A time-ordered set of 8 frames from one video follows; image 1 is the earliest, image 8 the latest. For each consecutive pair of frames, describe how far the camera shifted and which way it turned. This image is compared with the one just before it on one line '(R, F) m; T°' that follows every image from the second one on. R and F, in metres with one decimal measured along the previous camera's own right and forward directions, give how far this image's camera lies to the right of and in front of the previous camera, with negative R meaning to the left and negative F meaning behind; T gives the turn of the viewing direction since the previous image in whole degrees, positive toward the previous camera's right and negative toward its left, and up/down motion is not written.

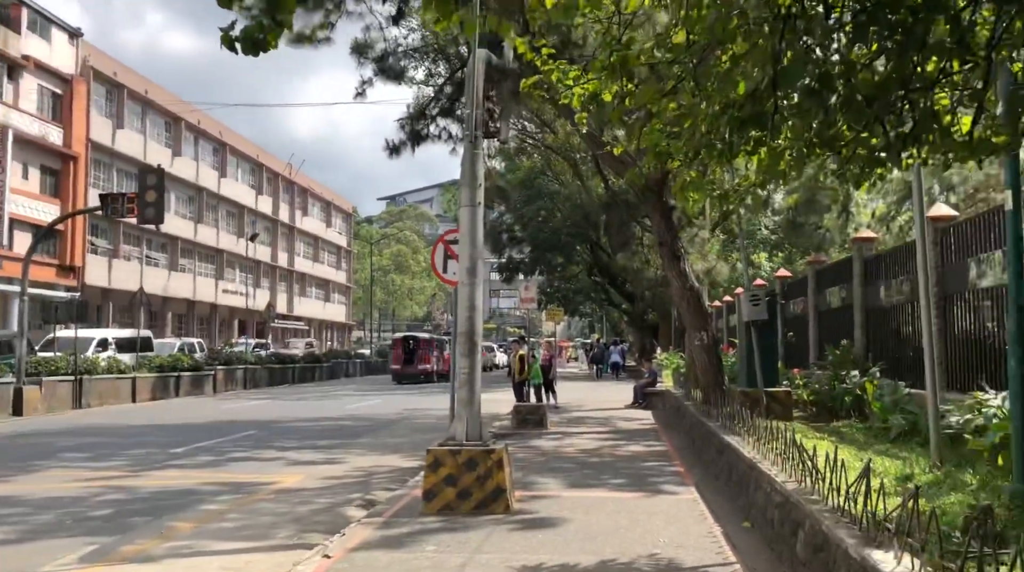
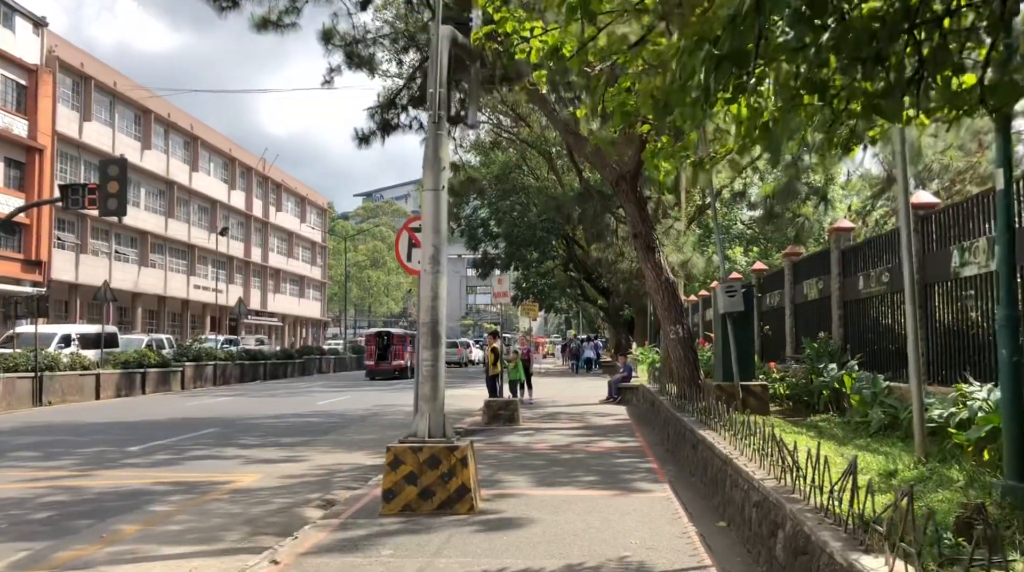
(+0.1, +0.4) m; +1°
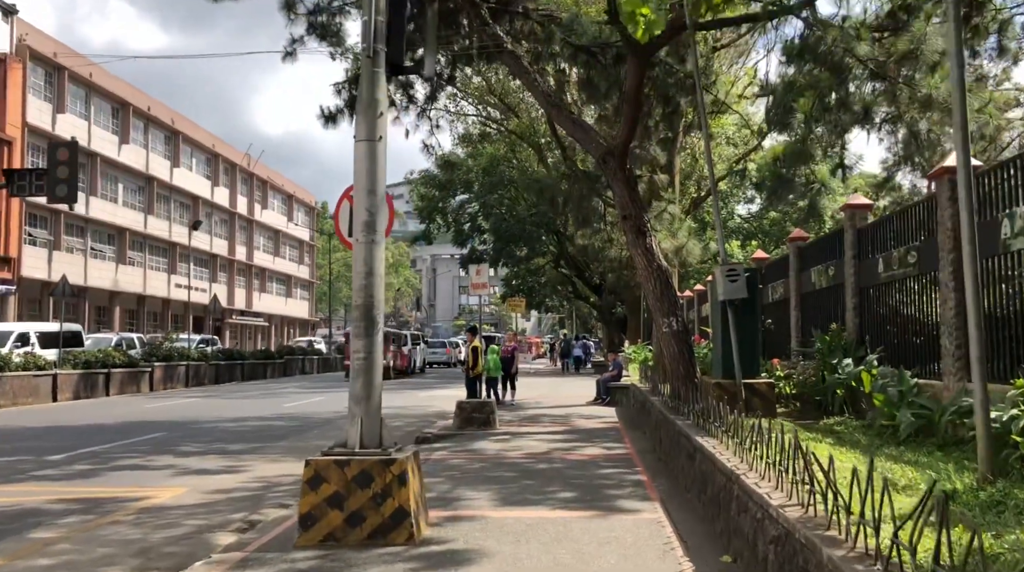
(+0.3, +1.6) m; 0°
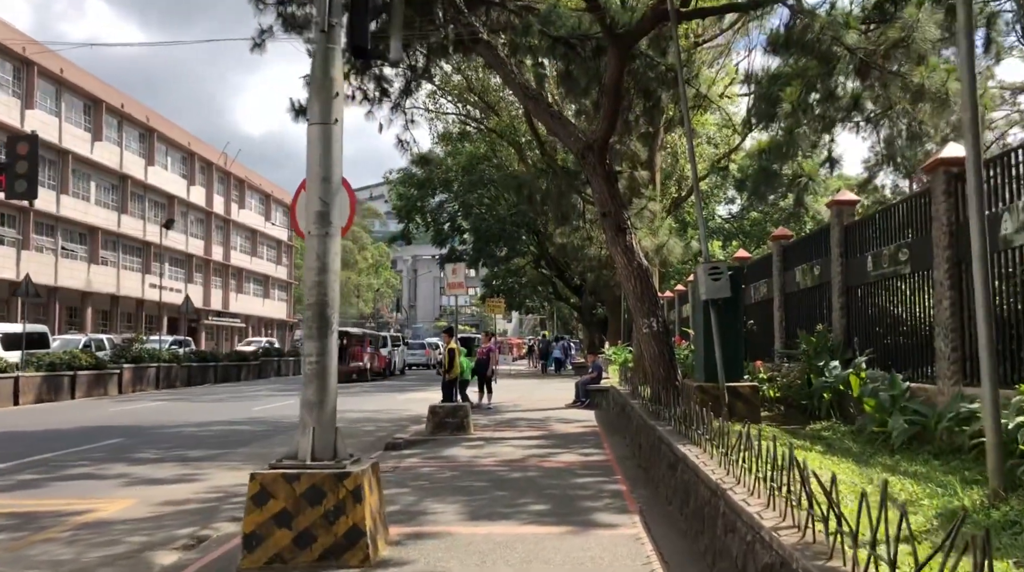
(+0.1, +0.5) m; +1°
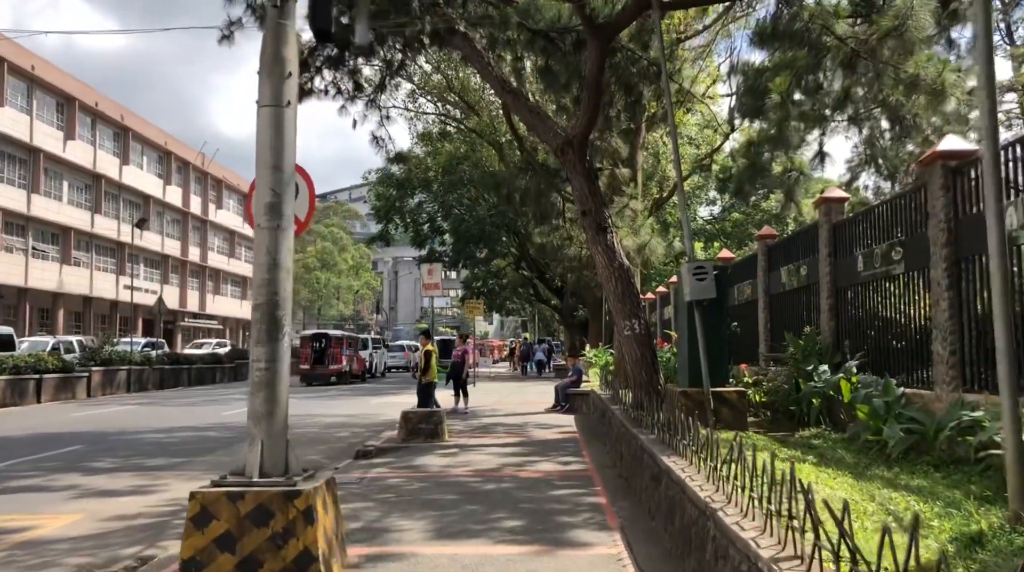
(+0.1, +0.5) m; +1°
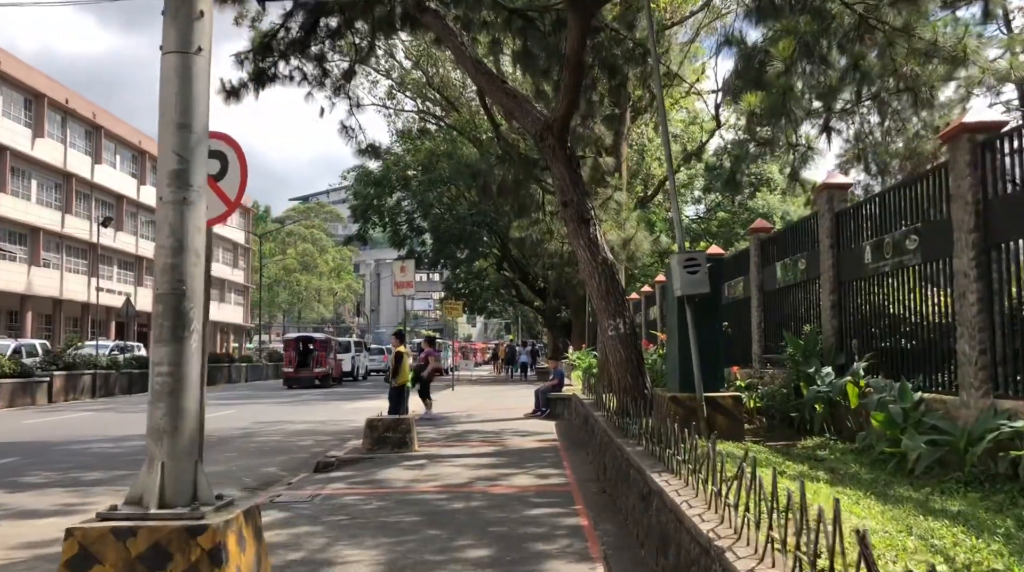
(+0.1, +1.0) m; +1°
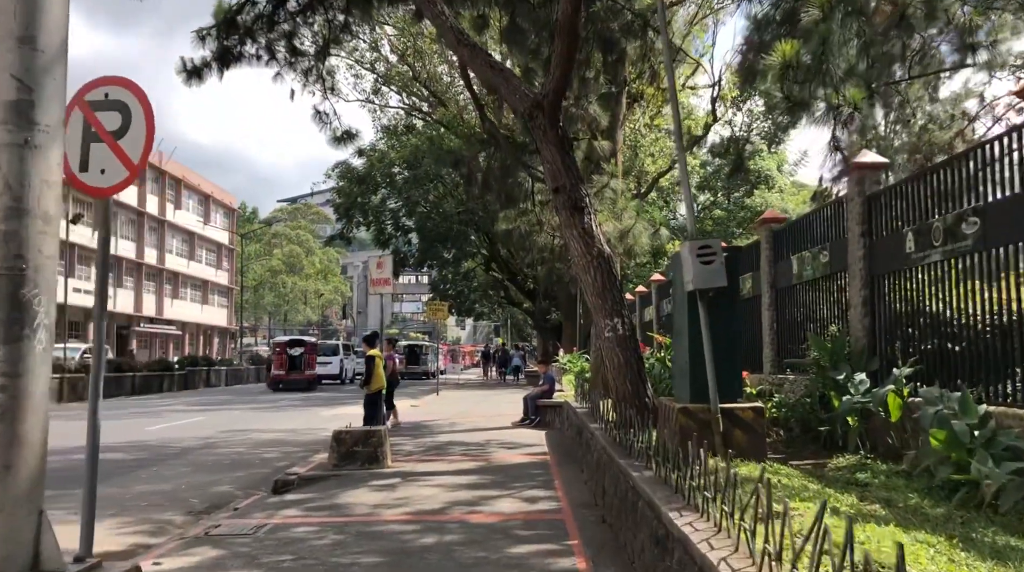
(+0.1, +1.3) m; +1°
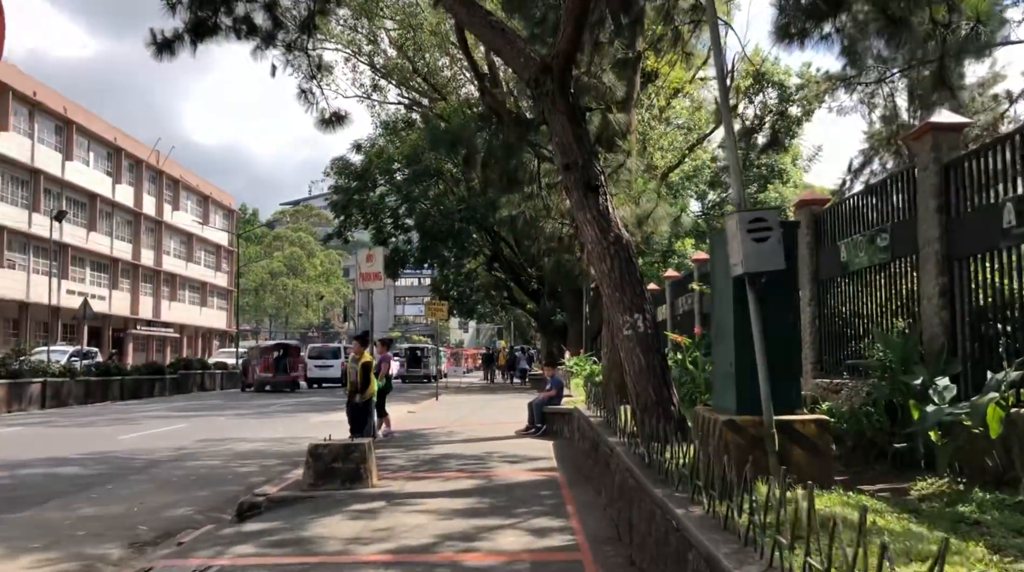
(0.0, +1.4) m; 0°
